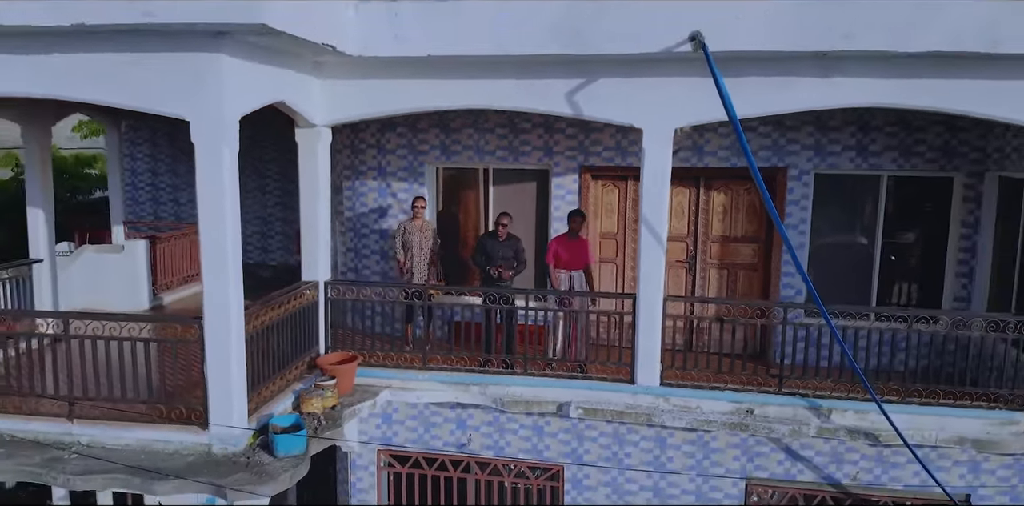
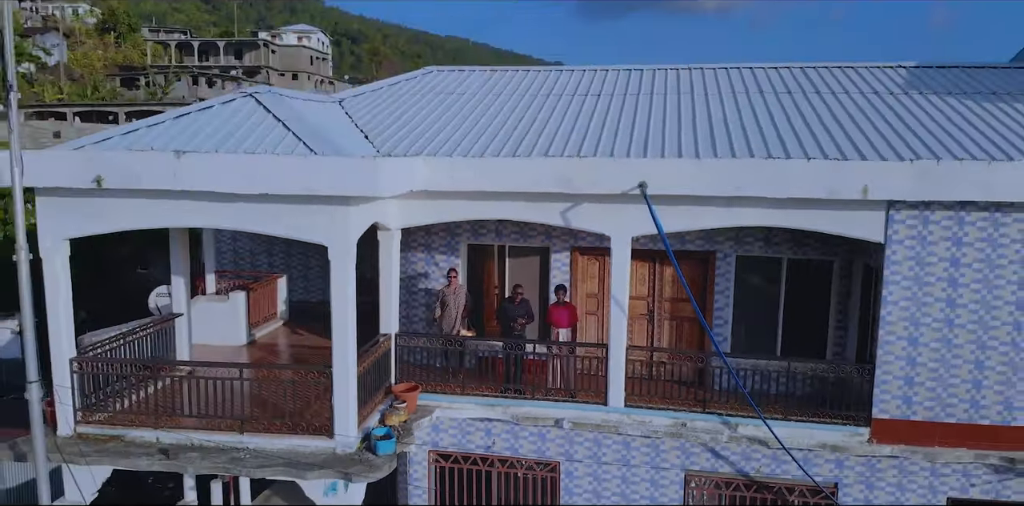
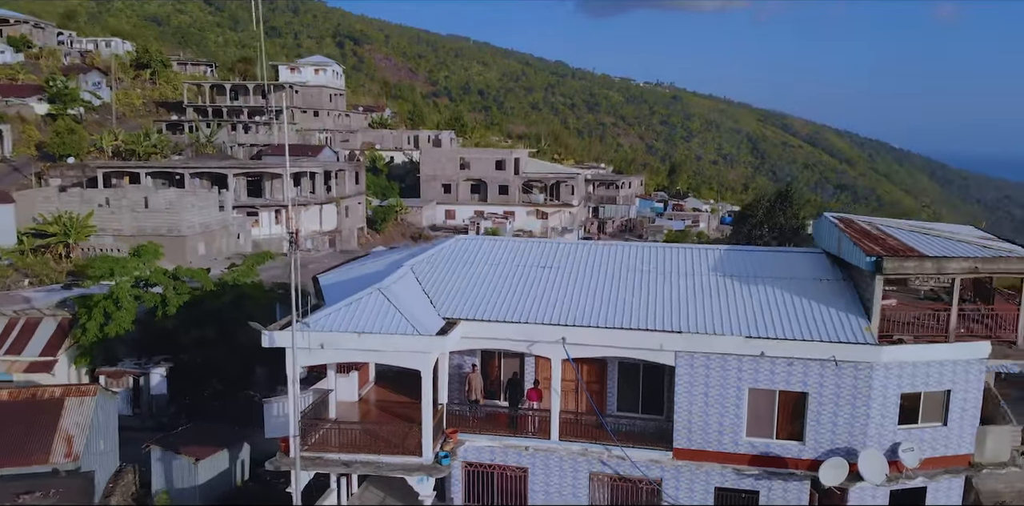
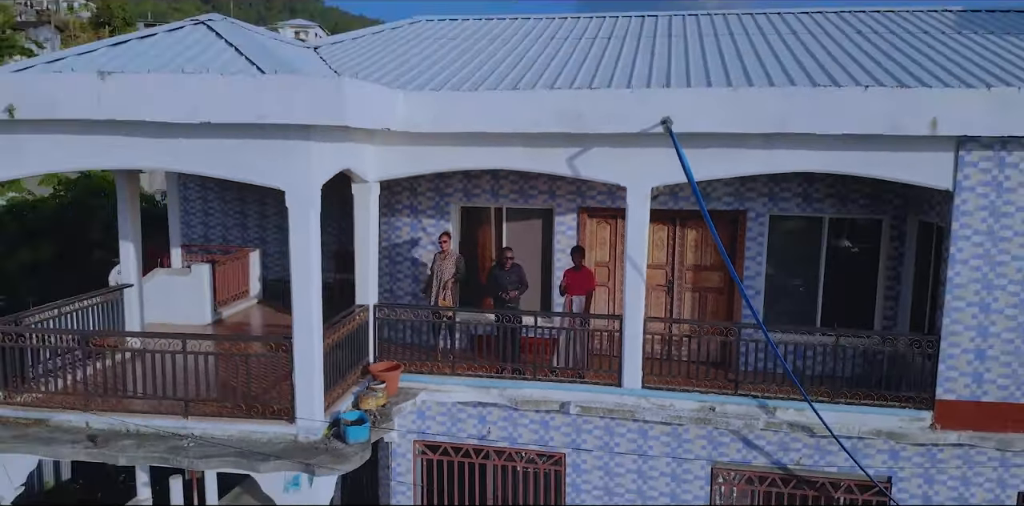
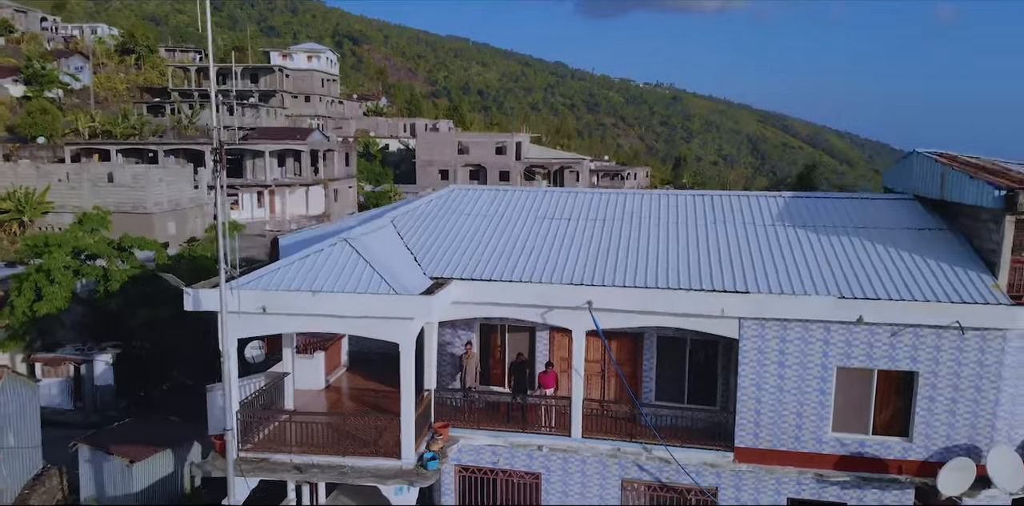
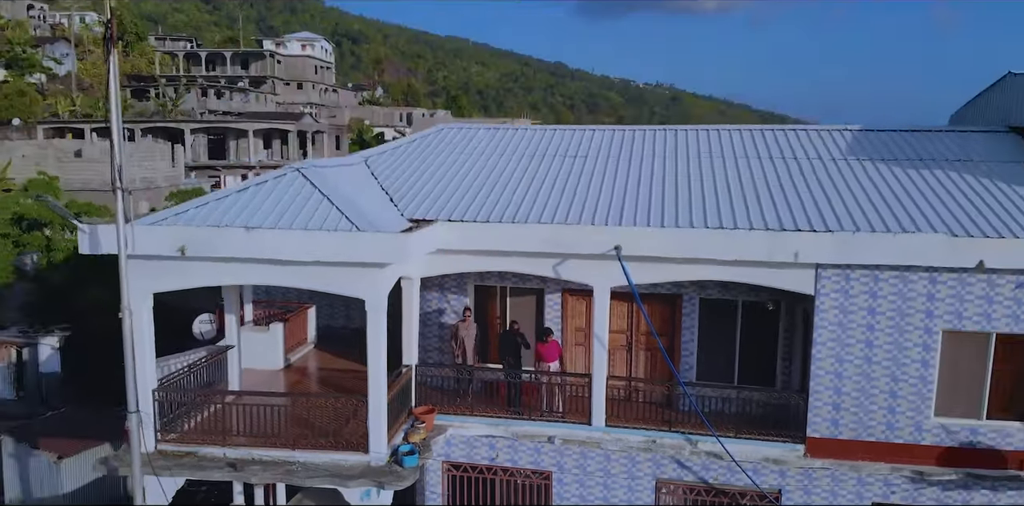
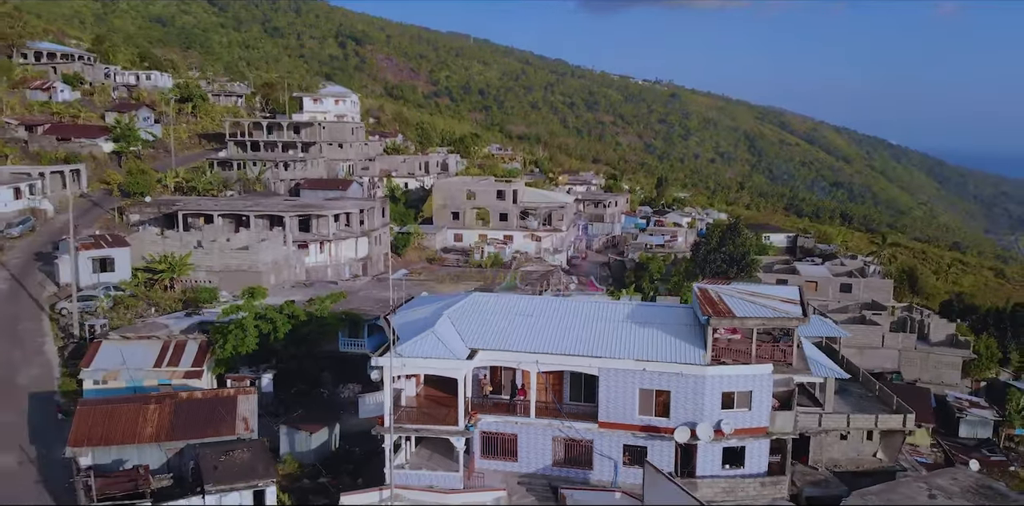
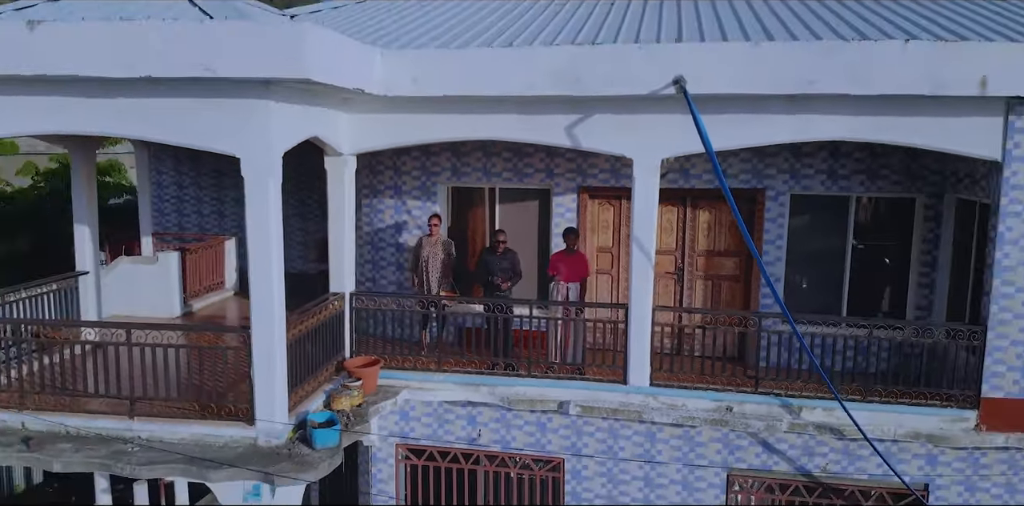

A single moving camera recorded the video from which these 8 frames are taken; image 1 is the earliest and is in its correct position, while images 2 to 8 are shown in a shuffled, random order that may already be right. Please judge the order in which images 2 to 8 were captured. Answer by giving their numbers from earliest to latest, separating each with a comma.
8, 4, 2, 6, 5, 3, 7
